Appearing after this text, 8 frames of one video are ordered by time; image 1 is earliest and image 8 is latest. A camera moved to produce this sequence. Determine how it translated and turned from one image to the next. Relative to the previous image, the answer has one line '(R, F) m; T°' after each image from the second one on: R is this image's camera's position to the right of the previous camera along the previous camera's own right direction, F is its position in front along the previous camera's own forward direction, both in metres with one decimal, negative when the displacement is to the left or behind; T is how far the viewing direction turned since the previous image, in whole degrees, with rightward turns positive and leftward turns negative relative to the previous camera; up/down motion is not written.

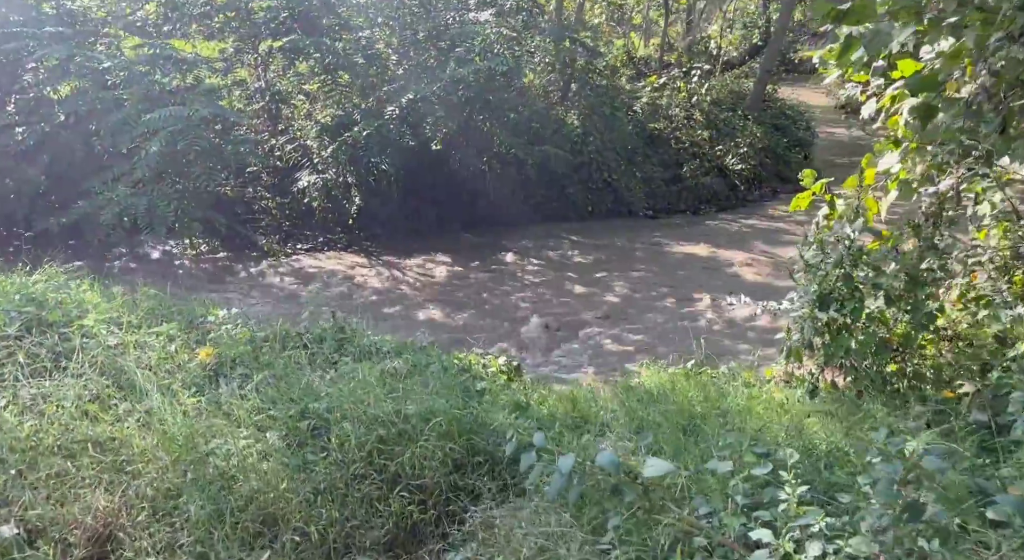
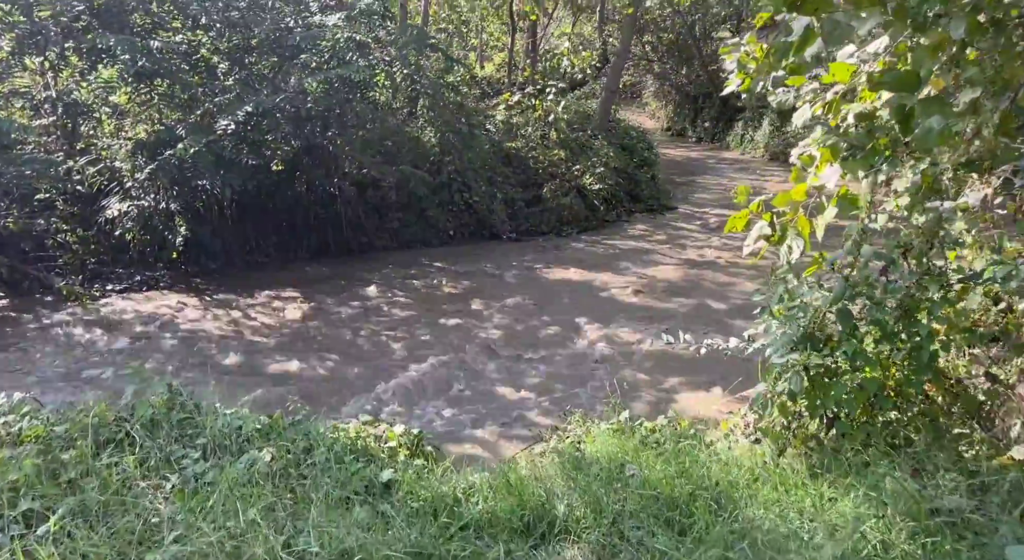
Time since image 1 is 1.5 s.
(-0.2, +0.8) m; +12°
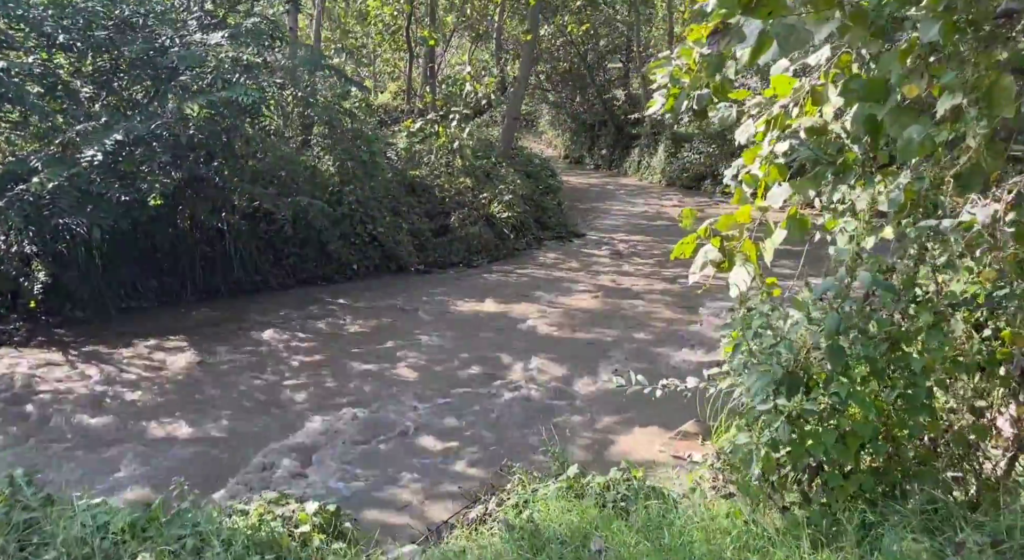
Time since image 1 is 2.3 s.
(-0.1, +0.4) m; +7°
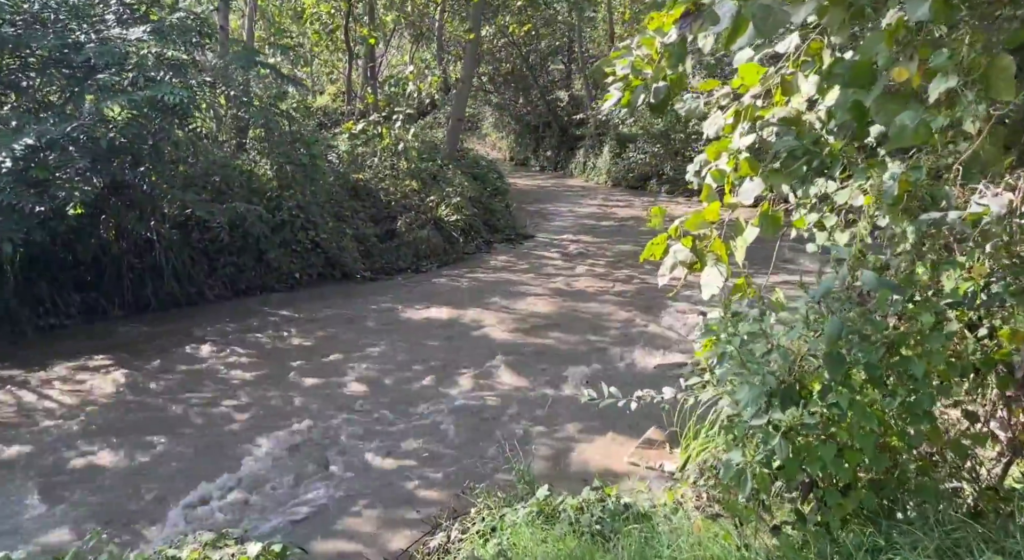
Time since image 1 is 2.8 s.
(0.0, +0.3) m; +4°
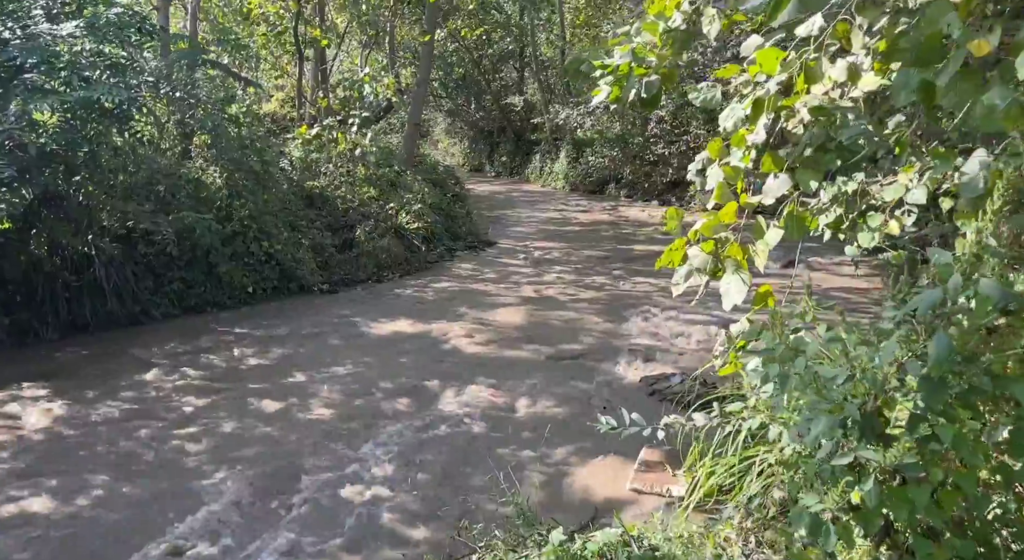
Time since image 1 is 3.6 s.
(-0.2, +0.4) m; +3°
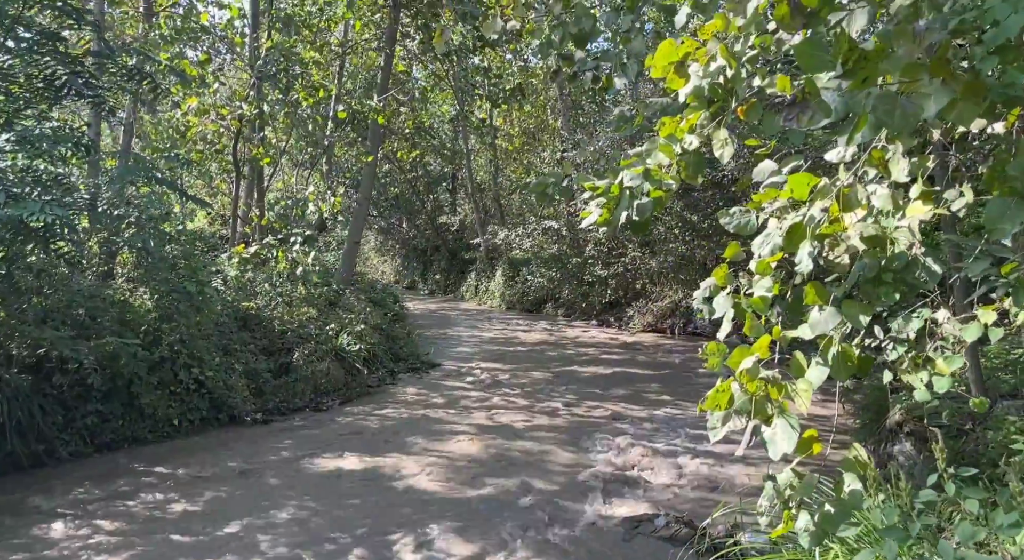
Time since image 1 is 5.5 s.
(-0.3, +0.4) m; +5°
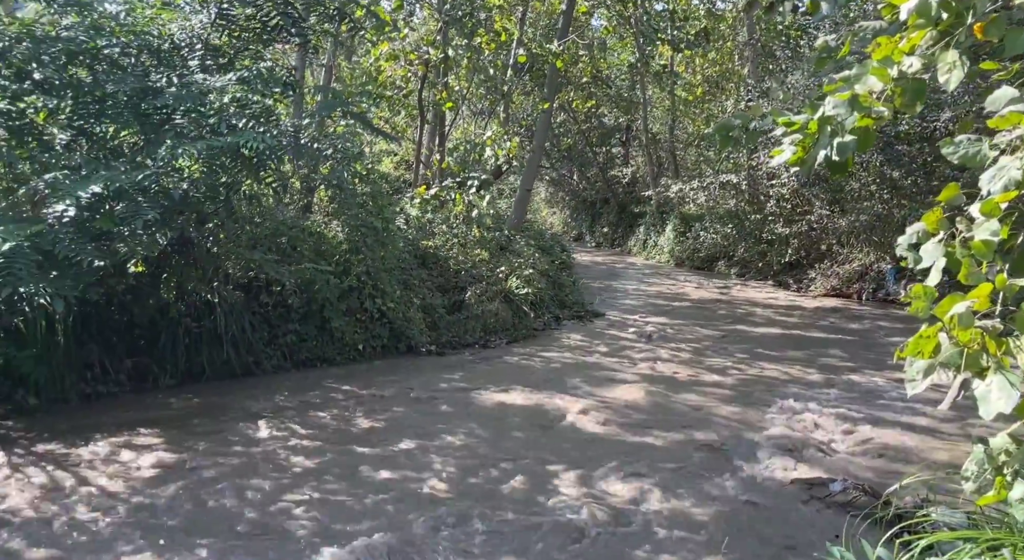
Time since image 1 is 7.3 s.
(-0.1, 0.0) m; -11°
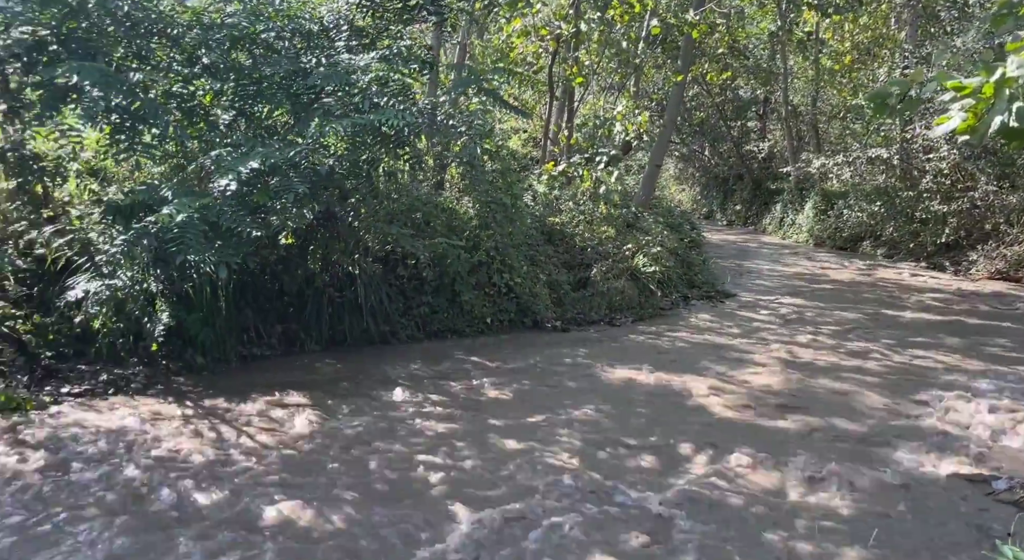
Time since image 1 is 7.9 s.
(-0.1, 0.0) m; -9°
